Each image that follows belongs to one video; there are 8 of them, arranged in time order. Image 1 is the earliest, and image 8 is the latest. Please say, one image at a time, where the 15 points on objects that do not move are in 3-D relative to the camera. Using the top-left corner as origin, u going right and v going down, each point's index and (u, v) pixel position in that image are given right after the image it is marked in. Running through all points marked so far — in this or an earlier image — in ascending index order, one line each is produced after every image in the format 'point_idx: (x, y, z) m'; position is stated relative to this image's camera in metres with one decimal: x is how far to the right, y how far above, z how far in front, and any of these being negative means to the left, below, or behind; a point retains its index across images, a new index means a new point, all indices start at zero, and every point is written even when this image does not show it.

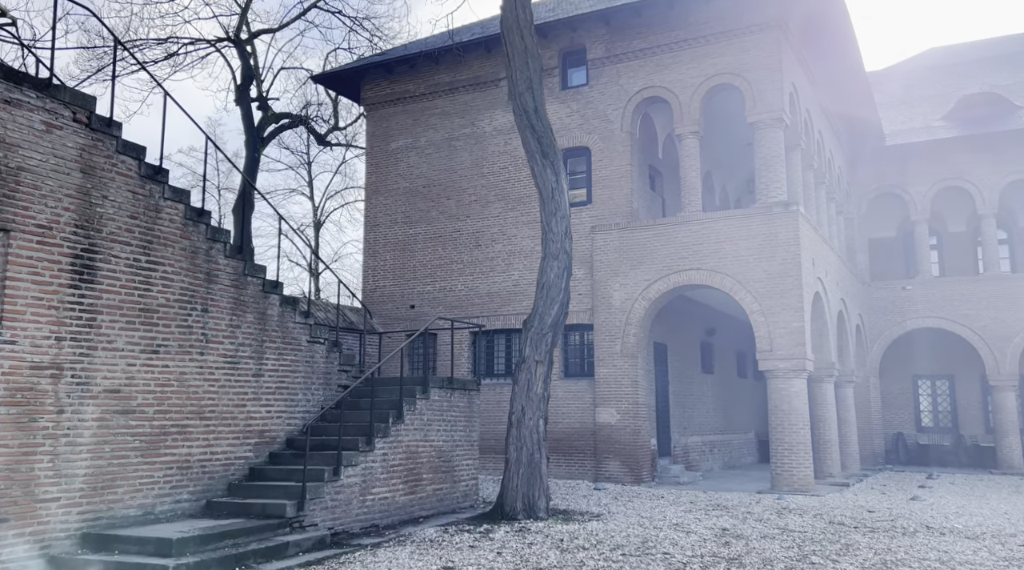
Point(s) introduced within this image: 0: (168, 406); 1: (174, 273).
0: (-3.8, -1.3, +9.9) m
1: (-3.8, +0.1, +10.1) m
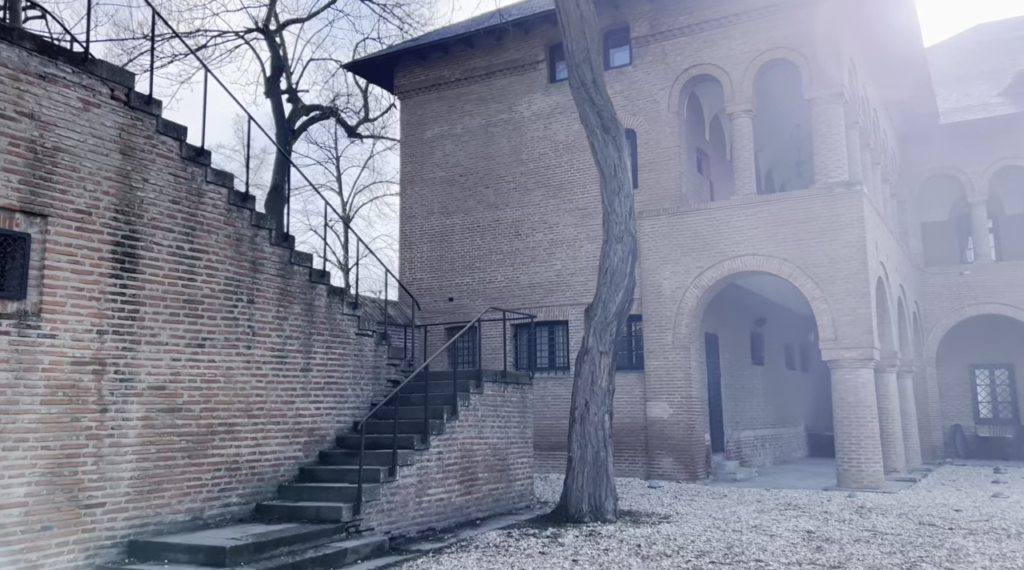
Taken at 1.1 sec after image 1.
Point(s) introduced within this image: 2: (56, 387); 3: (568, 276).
0: (-3.1, -1.2, +9.3) m
1: (-3.1, +0.2, +9.5) m
2: (-4.0, -0.9, +7.8) m
3: (+1.2, +0.2, +19.6) m
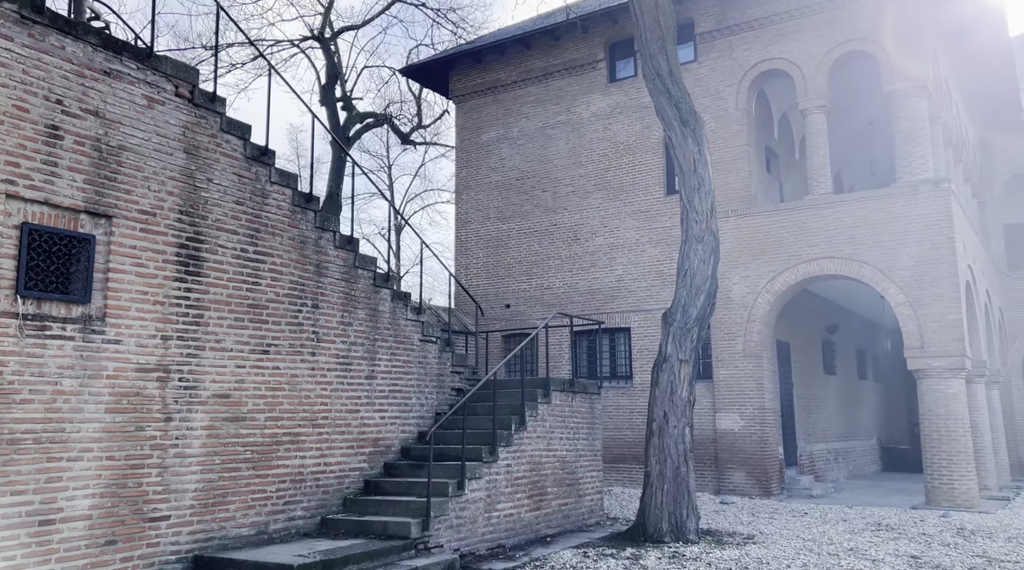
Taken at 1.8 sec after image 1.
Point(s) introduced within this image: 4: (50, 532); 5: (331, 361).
0: (-2.3, -1.3, +8.9) m
1: (-2.3, +0.2, +9.1) m
2: (-3.3, -0.9, +7.5) m
3: (+2.5, +0.1, +19.0) m
4: (-3.6, -1.9, +6.9) m
5: (-2.0, -0.8, +9.6) m
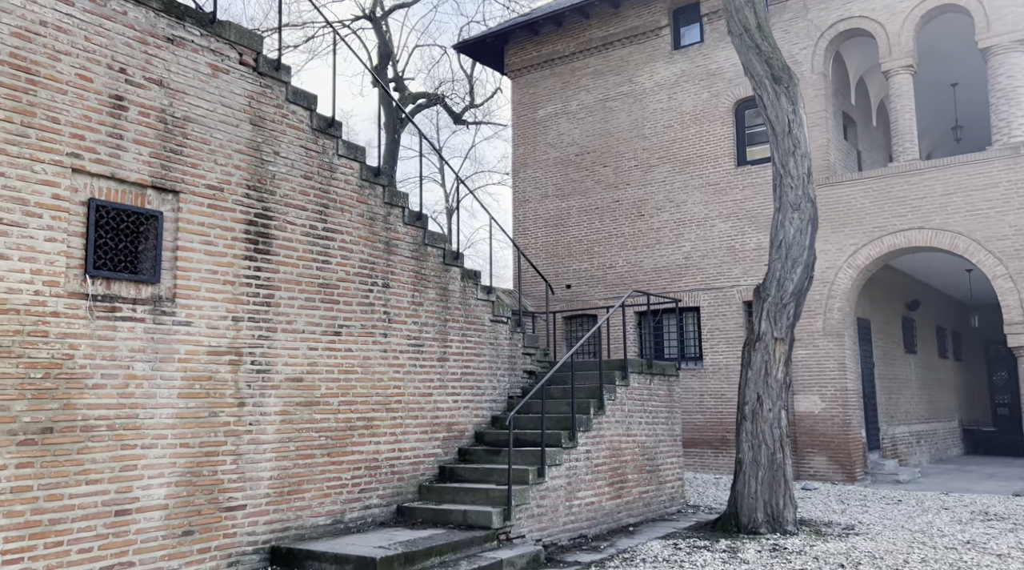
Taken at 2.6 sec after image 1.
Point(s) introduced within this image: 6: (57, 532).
0: (-1.5, -1.1, +8.5) m
1: (-1.5, +0.4, +8.7) m
2: (-2.5, -0.7, +7.1) m
3: (+3.8, +0.5, +18.3) m
4: (-2.8, -1.8, +6.6) m
5: (-1.1, -0.6, +9.2) m
6: (-3.1, -1.7, +6.2) m
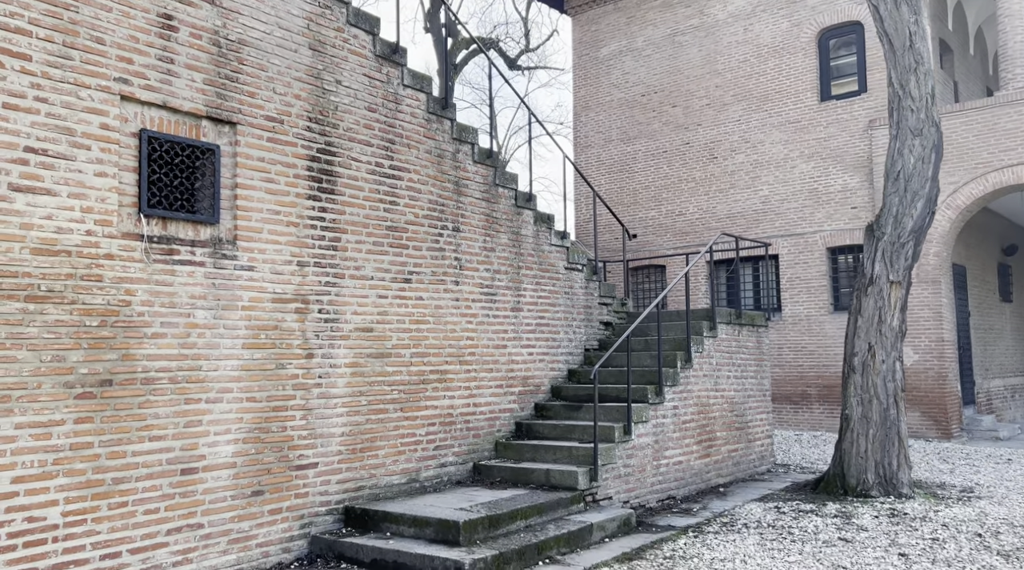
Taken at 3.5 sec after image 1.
0: (-0.8, -0.6, +7.9) m
1: (-0.8, +0.9, +8.0) m
2: (-1.9, -0.3, +6.5) m
3: (+5.1, +1.6, +17.3) m
4: (-2.2, -1.3, +6.1) m
5: (-0.3, -0.1, +8.5) m
6: (-2.5, -1.3, +5.7) m
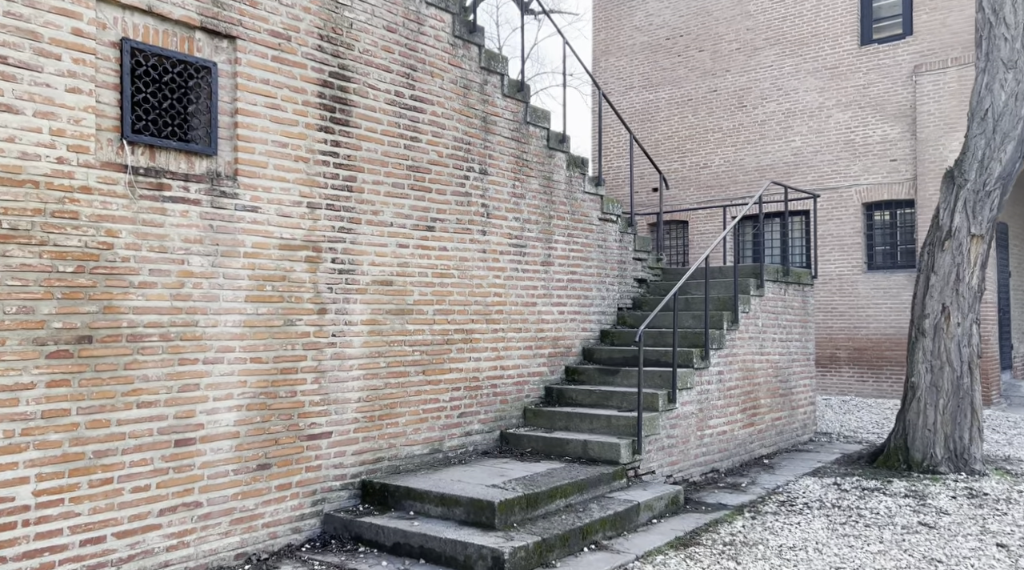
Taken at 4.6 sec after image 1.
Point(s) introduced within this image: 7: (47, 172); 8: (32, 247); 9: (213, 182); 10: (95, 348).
0: (-0.5, -0.1, +7.0) m
1: (-0.5, +1.3, +7.1) m
2: (-1.6, 0.0, +5.7) m
3: (+5.4, +2.4, +16.3) m
4: (-1.9, -1.0, +5.3) m
5: (-0.1, +0.4, +7.6) m
6: (-2.2, -1.0, +4.9) m
7: (-2.5, +0.6, +4.8) m
8: (-2.5, +0.2, +4.7) m
9: (-1.8, +0.6, +5.5) m
10: (-2.3, -0.3, +4.9) m
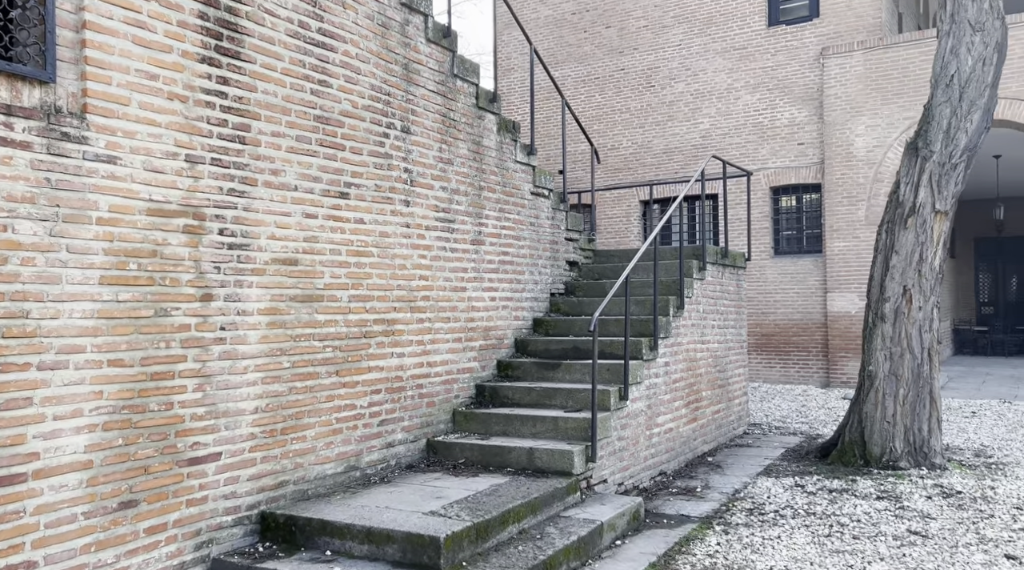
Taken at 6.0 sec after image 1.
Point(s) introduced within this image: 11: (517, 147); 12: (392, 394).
0: (-0.9, 0.0, +5.8) m
1: (-1.0, +1.5, +5.8) m
2: (-1.9, +0.1, +4.3) m
3: (+3.7, +2.6, +15.7) m
4: (-2.1, -0.9, +3.9) m
5: (-0.6, +0.5, +6.4) m
6: (-2.4, -0.9, +3.5) m
7: (-2.6, +0.7, +3.3) m
8: (-2.7, +0.3, +3.2) m
9: (-2.1, +0.7, +4.1) m
10: (-2.5, -0.3, +3.5) m
11: (+0.1, +1.2, +7.5) m
12: (-0.8, -0.7, +6.0) m
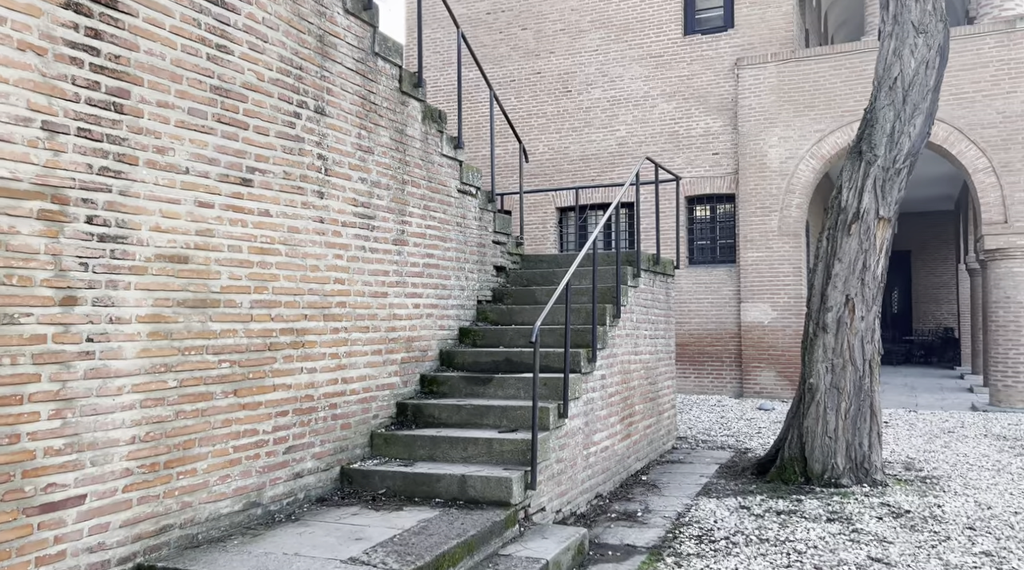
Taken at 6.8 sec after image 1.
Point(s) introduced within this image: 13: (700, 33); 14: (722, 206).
0: (-1.3, 0.0, +4.9) m
1: (-1.4, +1.4, +5.0) m
2: (-2.1, +0.1, +3.4) m
3: (+2.3, +2.5, +15.3) m
4: (-2.3, -0.9, +2.9) m
5: (-1.0, +0.5, +5.6) m
6: (-2.5, -0.9, +2.5) m
7: (-2.8, +0.7, +2.3) m
8: (-2.8, +0.3, +2.2) m
9: (-2.3, +0.7, +3.1) m
10: (-2.6, -0.2, +2.5) m
11: (-0.5, +1.1, +6.8) m
12: (-1.2, -0.7, +5.2) m
13: (+3.4, +4.3, +15.0) m
14: (+3.6, +1.3, +14.7) m
